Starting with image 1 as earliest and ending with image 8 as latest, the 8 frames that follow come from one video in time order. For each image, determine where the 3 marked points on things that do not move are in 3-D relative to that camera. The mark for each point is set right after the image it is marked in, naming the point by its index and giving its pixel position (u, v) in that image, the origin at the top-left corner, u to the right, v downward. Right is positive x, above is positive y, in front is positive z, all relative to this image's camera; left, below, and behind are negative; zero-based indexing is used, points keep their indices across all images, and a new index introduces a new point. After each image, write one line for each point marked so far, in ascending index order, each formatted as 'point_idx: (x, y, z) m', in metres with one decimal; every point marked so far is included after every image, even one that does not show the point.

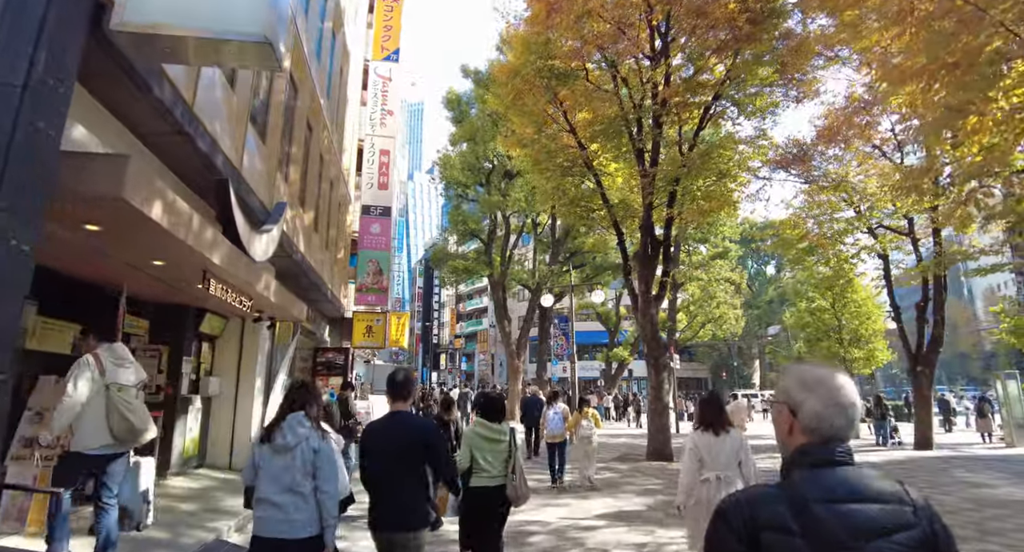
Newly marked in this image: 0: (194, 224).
0: (-2.2, +0.3, +4.5) m
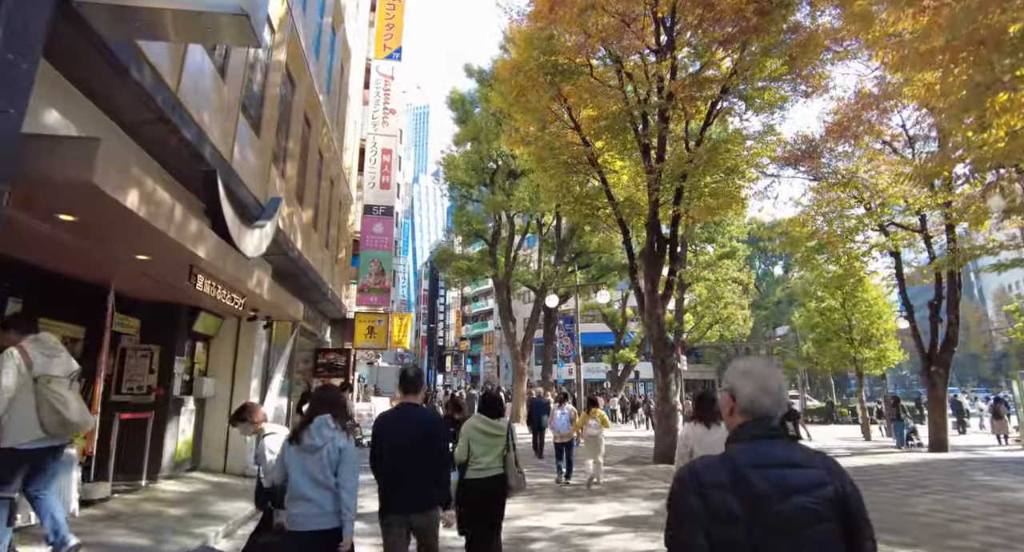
0: (-2.2, +0.4, +4.3) m
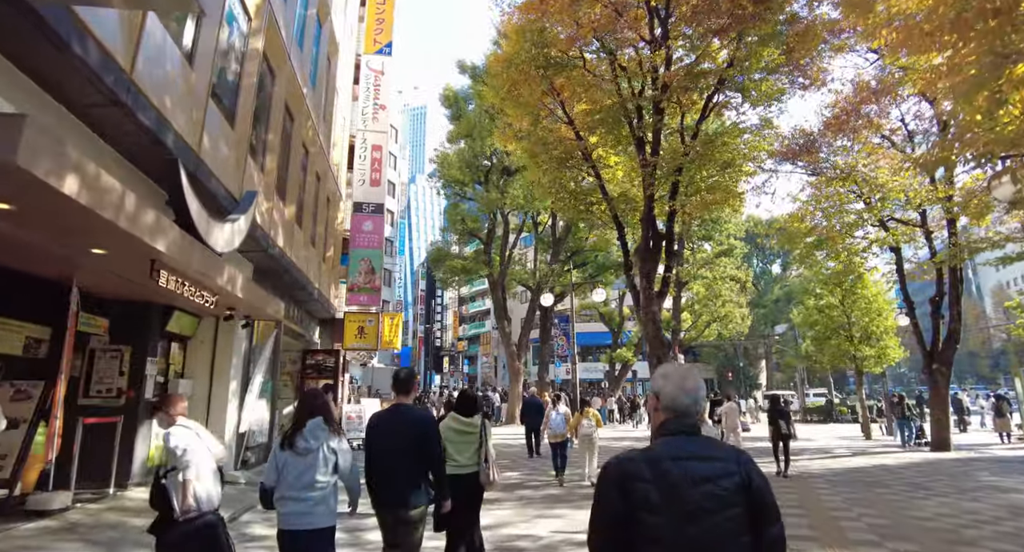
0: (-2.3, +0.4, +3.9) m
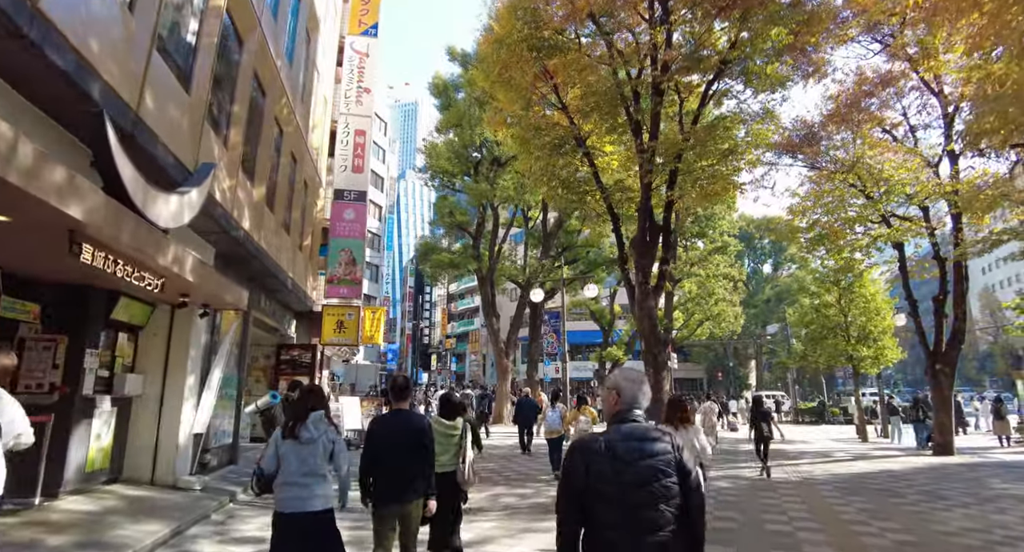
0: (-2.4, +0.6, +3.2) m
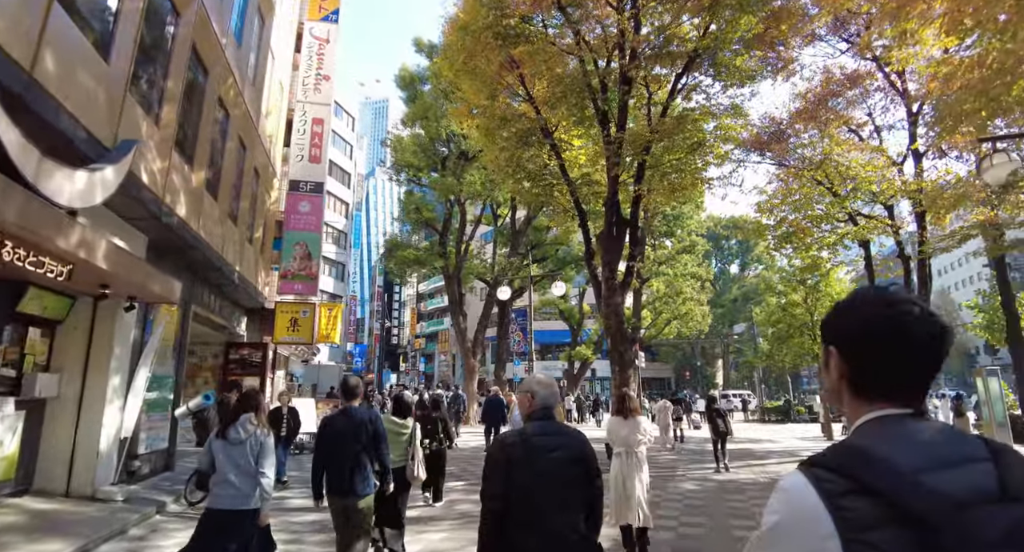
0: (-2.7, +0.7, +2.6) m
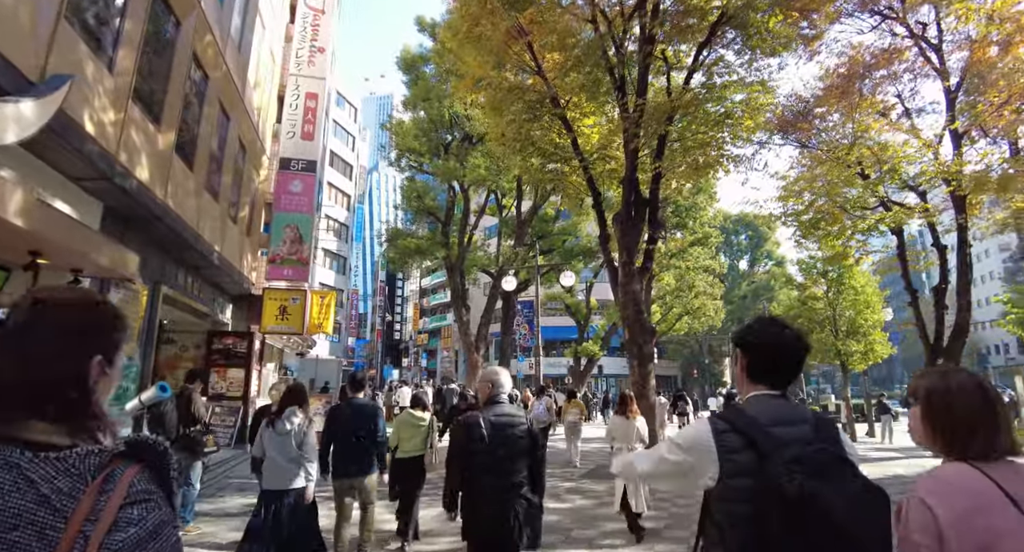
0: (-2.6, +0.9, +1.7) m
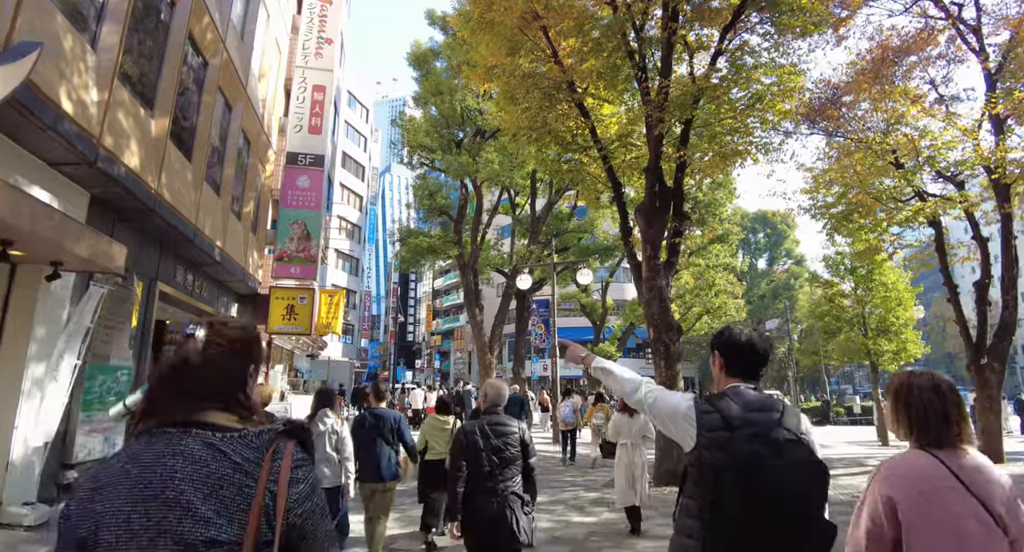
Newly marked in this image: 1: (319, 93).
0: (-2.5, +1.0, +1.2) m
1: (-3.7, +3.6, +12.6) m
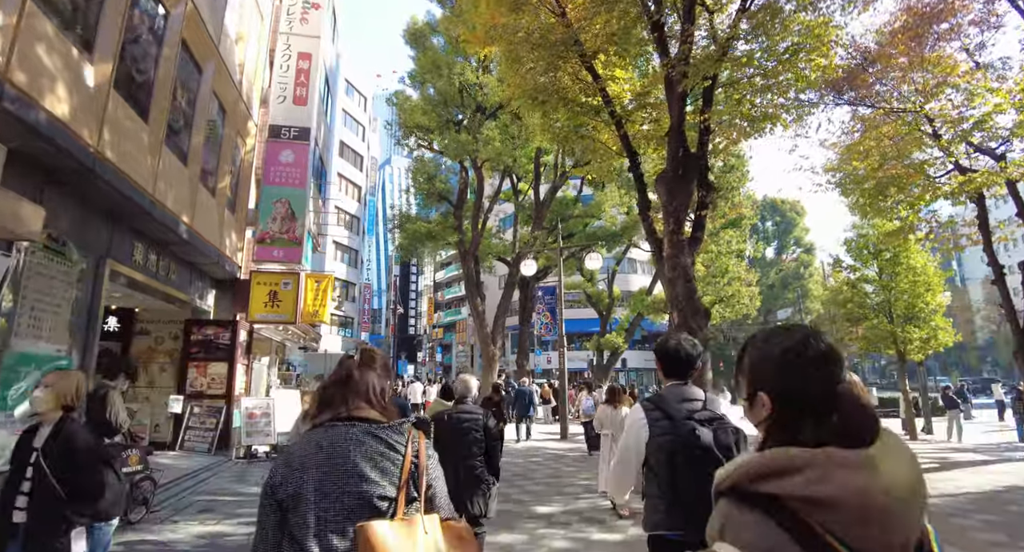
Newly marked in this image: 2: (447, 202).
0: (-2.5, +1.2, +0.2) m
1: (-3.7, +3.8, +11.5) m
2: (-2.0, +2.3, +19.8) m
